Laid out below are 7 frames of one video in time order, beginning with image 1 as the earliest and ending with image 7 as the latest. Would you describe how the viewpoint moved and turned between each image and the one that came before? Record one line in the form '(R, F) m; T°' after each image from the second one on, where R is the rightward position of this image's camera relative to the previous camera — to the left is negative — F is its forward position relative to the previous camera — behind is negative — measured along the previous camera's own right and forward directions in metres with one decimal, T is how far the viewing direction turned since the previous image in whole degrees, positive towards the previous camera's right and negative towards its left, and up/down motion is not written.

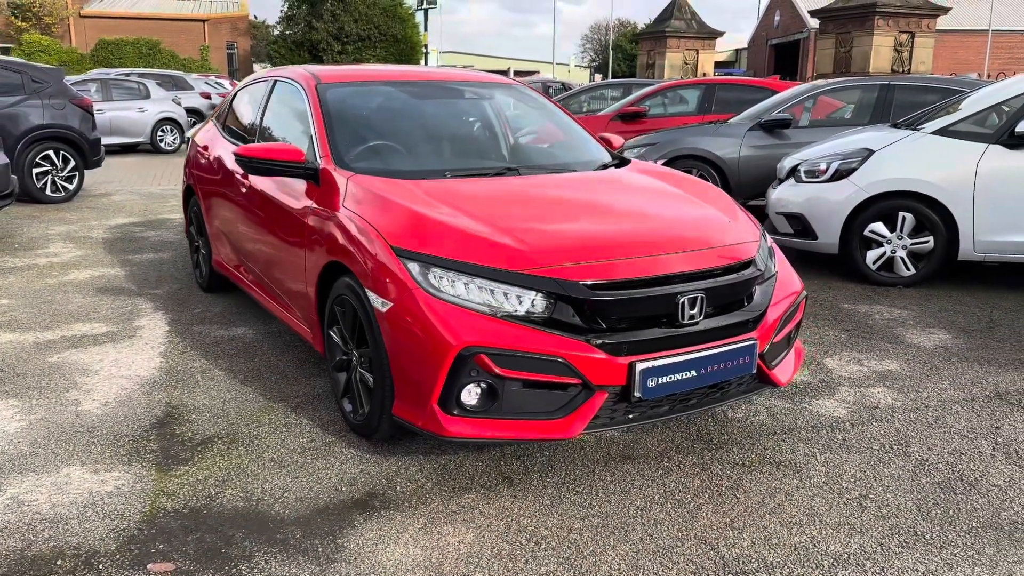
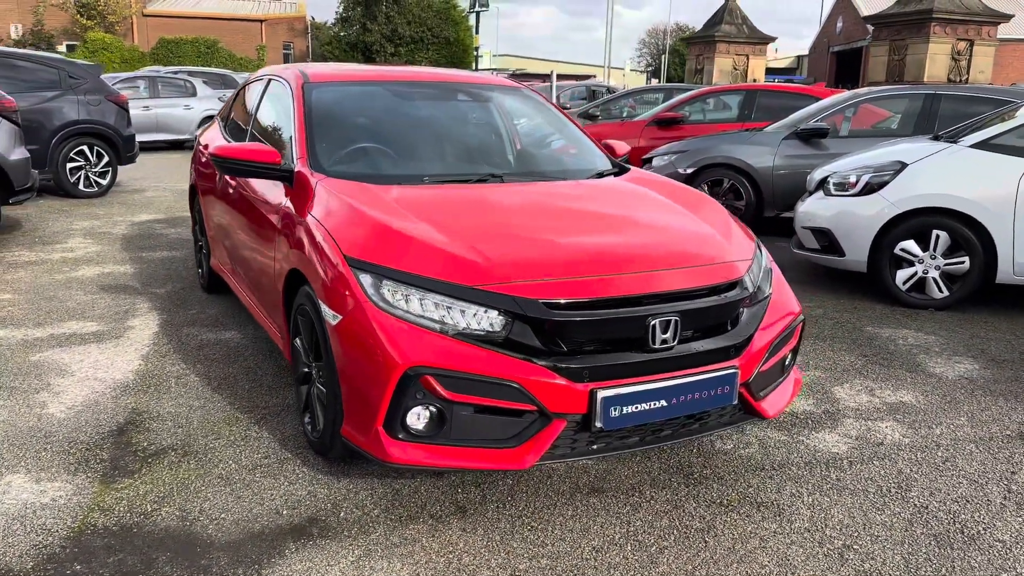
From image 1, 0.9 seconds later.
(+0.3, +0.2) m; -4°
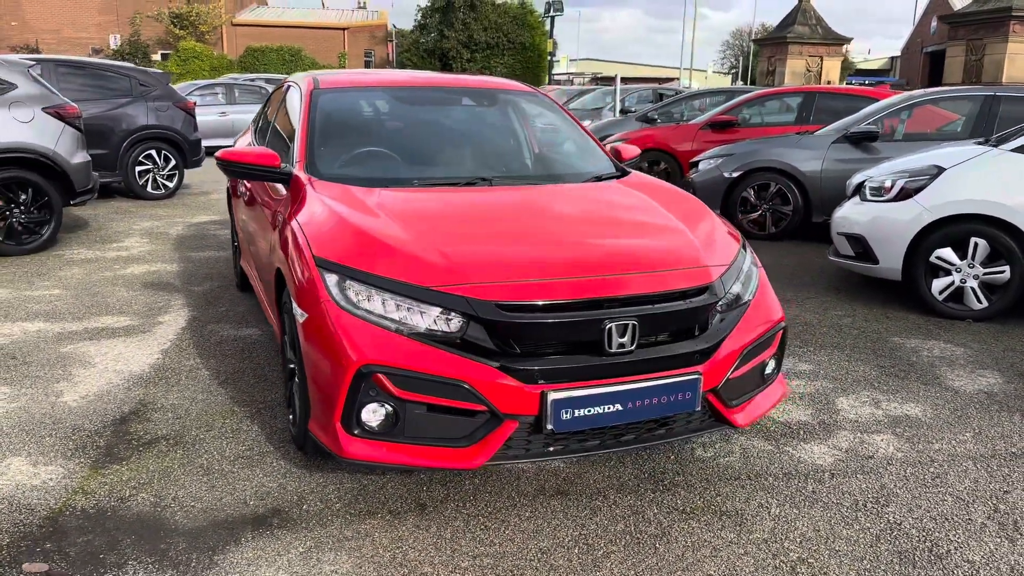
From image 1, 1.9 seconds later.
(+0.4, 0.0) m; -5°
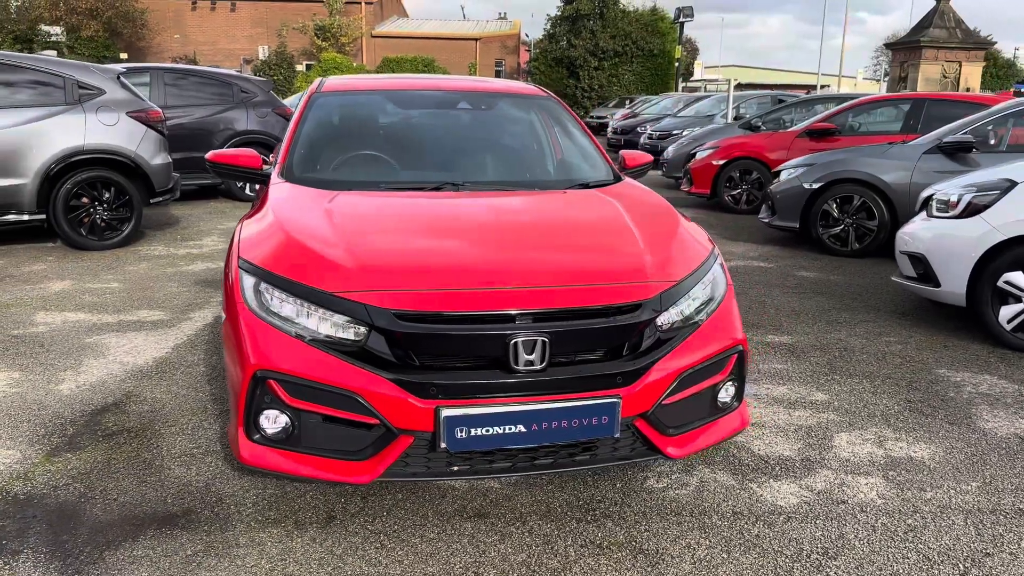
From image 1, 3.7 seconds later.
(+0.6, +0.2) m; -9°
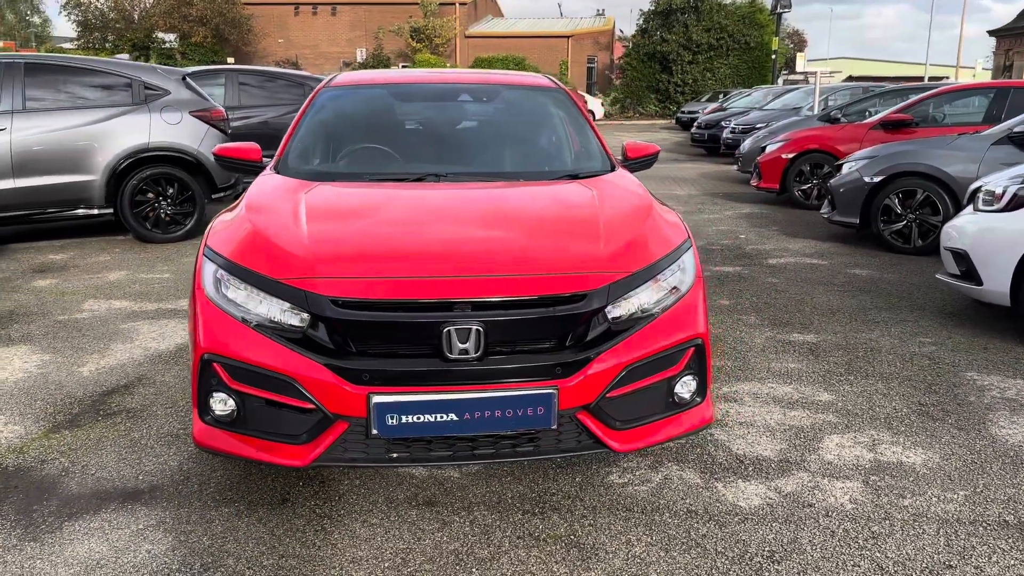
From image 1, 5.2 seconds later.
(+0.4, 0.0) m; -7°
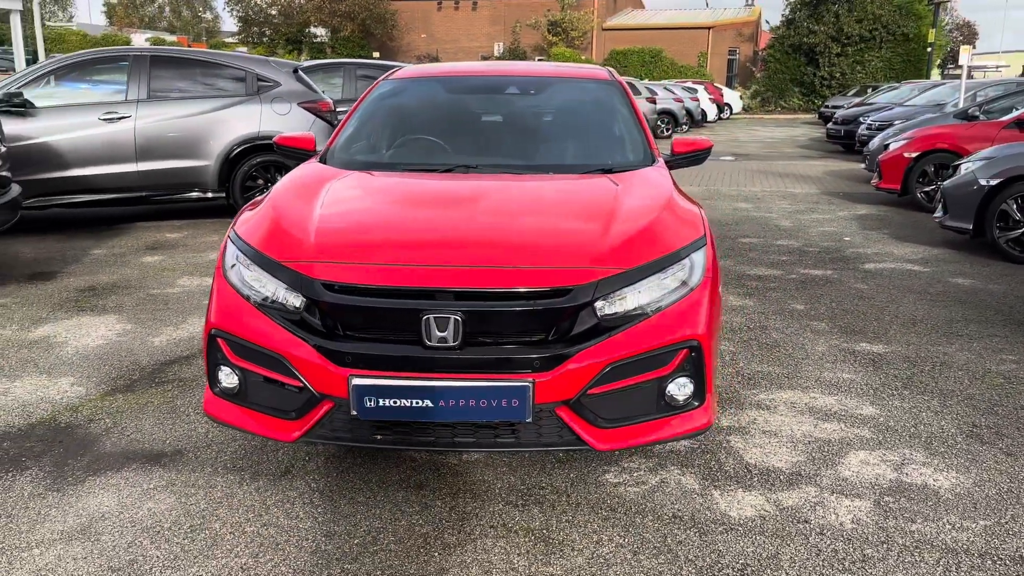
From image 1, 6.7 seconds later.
(+0.4, 0.0) m; -9°
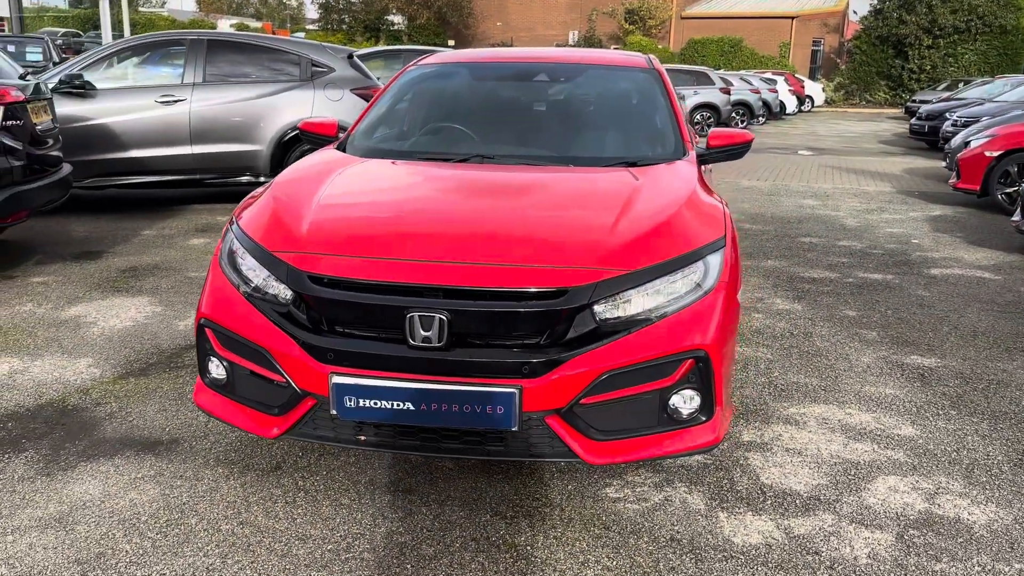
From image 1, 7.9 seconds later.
(+0.2, +0.2) m; -5°
